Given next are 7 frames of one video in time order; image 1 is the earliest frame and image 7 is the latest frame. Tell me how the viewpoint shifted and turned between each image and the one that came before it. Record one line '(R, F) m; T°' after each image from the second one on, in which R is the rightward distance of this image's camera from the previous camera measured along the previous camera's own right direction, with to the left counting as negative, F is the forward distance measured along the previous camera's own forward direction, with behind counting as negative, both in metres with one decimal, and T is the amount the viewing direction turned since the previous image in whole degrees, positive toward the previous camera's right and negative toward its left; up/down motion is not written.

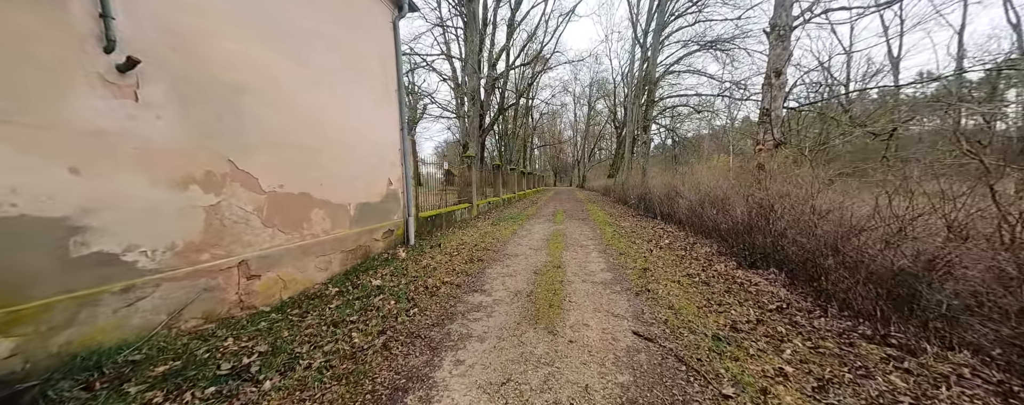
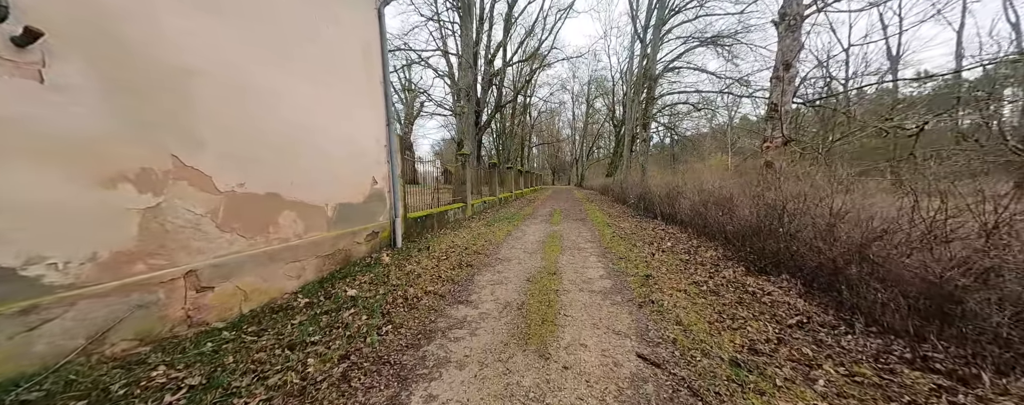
(+0.1, +0.3) m; 0°
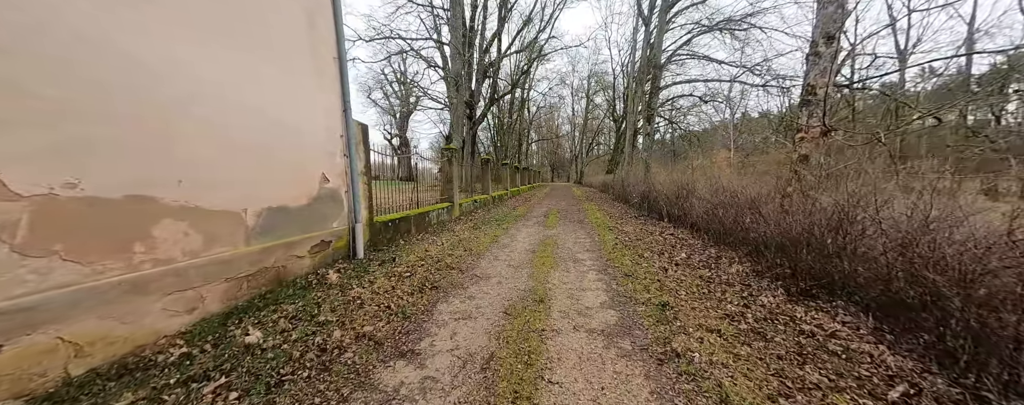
(+0.3, +0.9) m; 0°
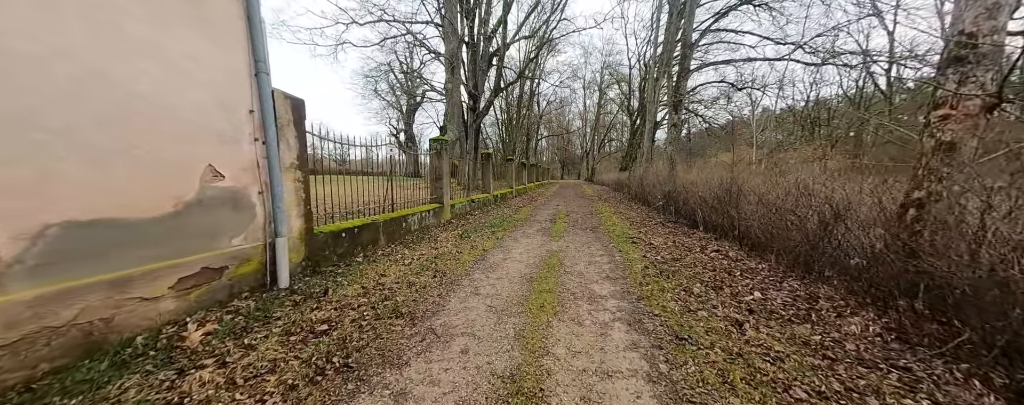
(+0.3, +1.4) m; -2°
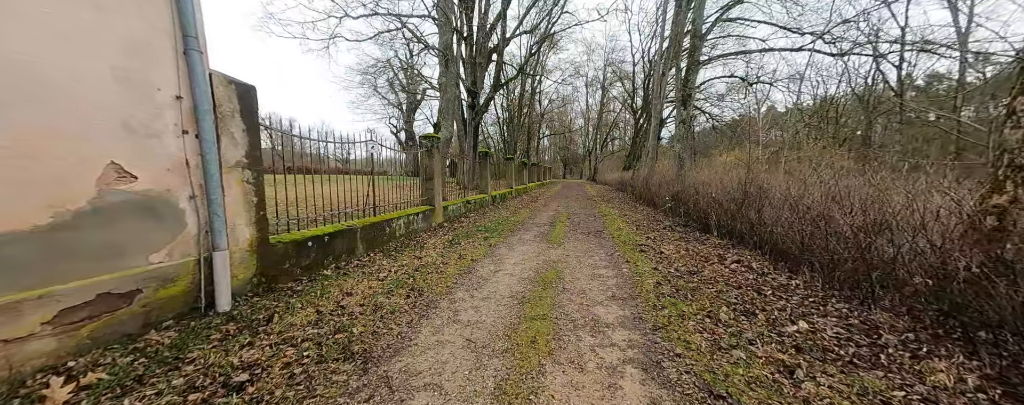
(+0.1, +0.5) m; 0°
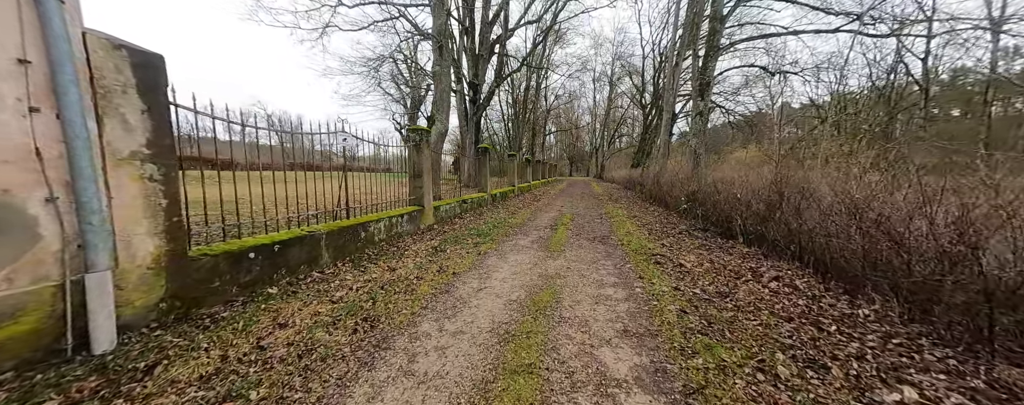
(+0.2, +0.7) m; -1°
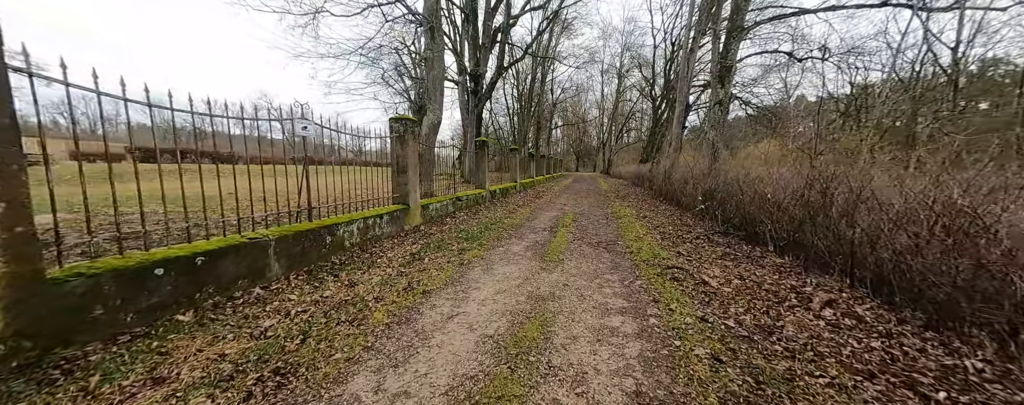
(+0.2, +0.7) m; -1°
